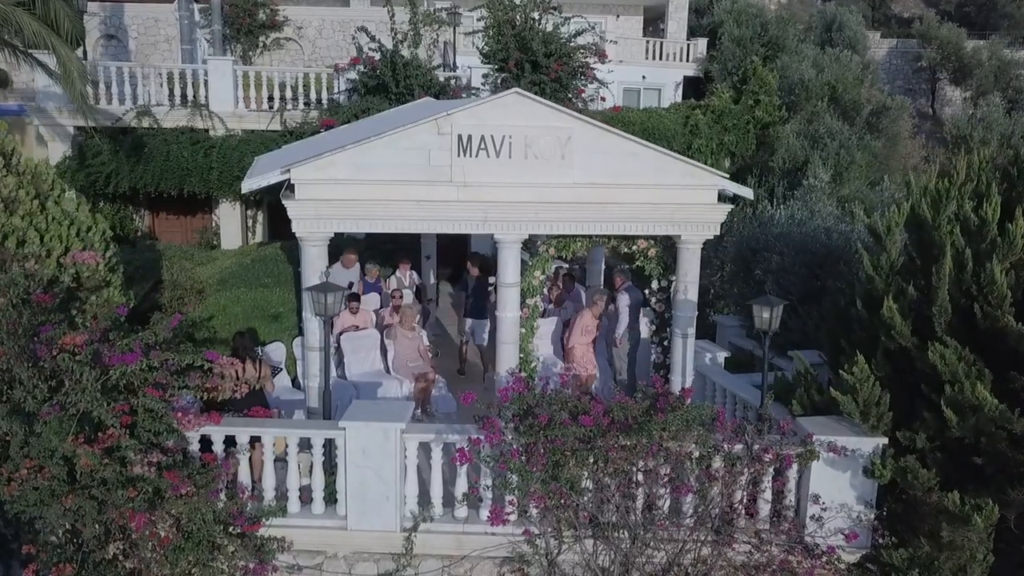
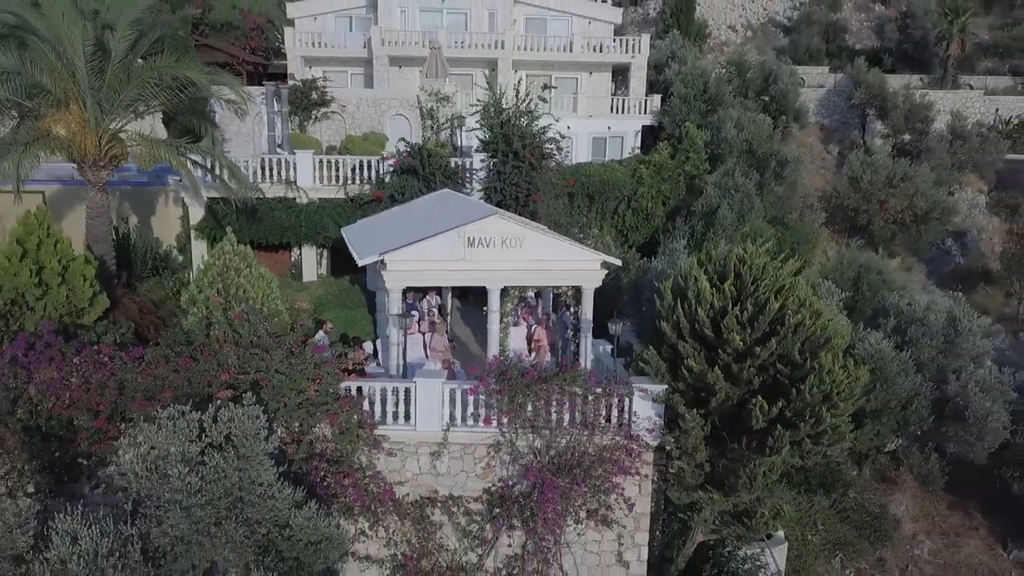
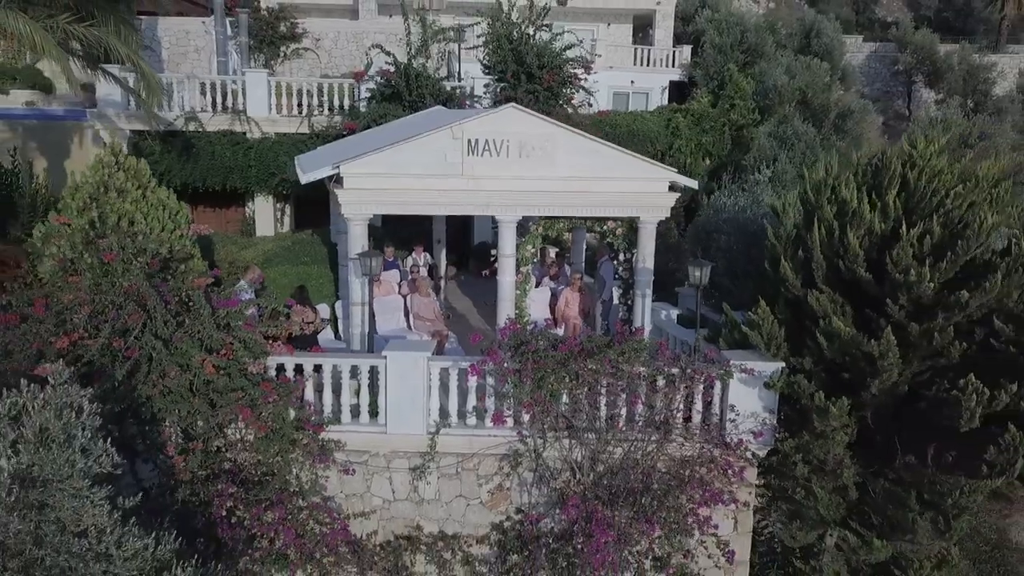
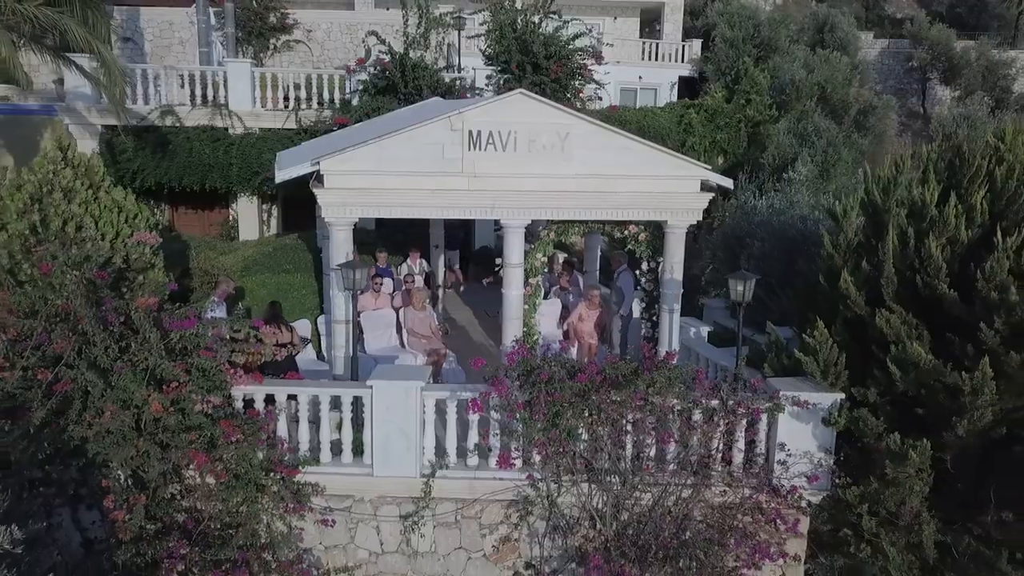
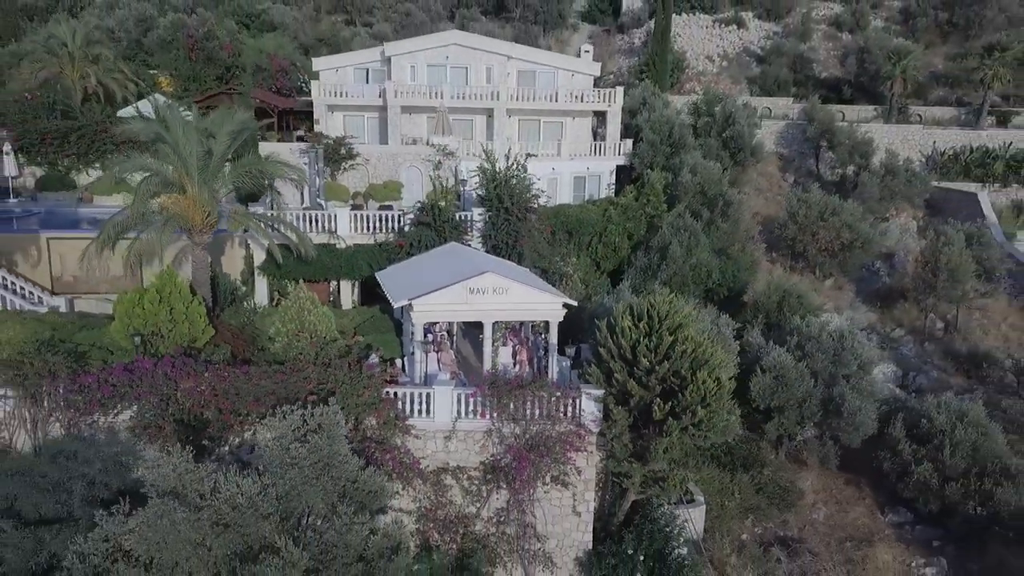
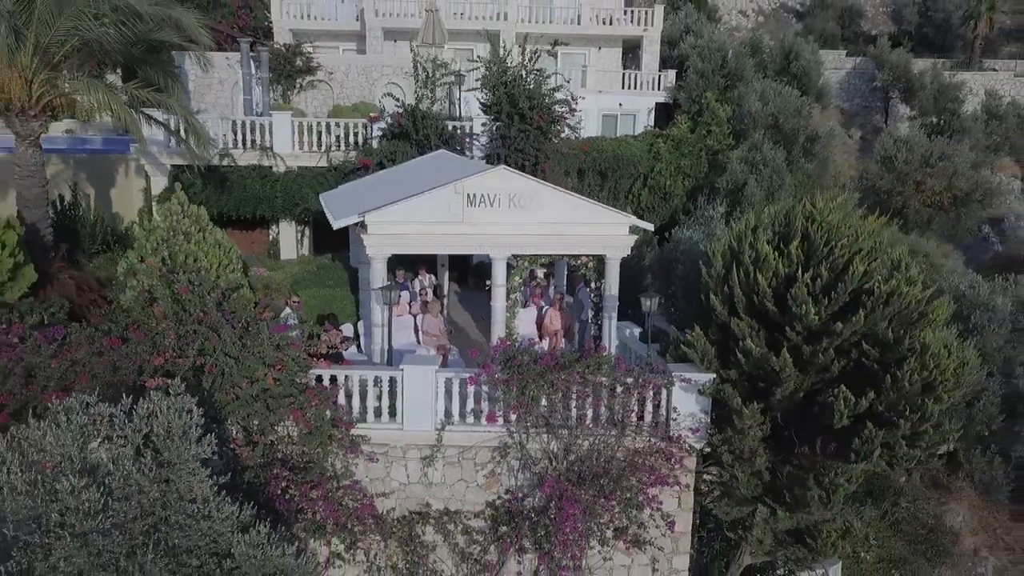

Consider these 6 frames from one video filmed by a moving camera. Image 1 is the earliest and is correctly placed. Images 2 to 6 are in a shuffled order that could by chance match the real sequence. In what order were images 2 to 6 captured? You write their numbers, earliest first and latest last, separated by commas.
4, 3, 6, 2, 5
